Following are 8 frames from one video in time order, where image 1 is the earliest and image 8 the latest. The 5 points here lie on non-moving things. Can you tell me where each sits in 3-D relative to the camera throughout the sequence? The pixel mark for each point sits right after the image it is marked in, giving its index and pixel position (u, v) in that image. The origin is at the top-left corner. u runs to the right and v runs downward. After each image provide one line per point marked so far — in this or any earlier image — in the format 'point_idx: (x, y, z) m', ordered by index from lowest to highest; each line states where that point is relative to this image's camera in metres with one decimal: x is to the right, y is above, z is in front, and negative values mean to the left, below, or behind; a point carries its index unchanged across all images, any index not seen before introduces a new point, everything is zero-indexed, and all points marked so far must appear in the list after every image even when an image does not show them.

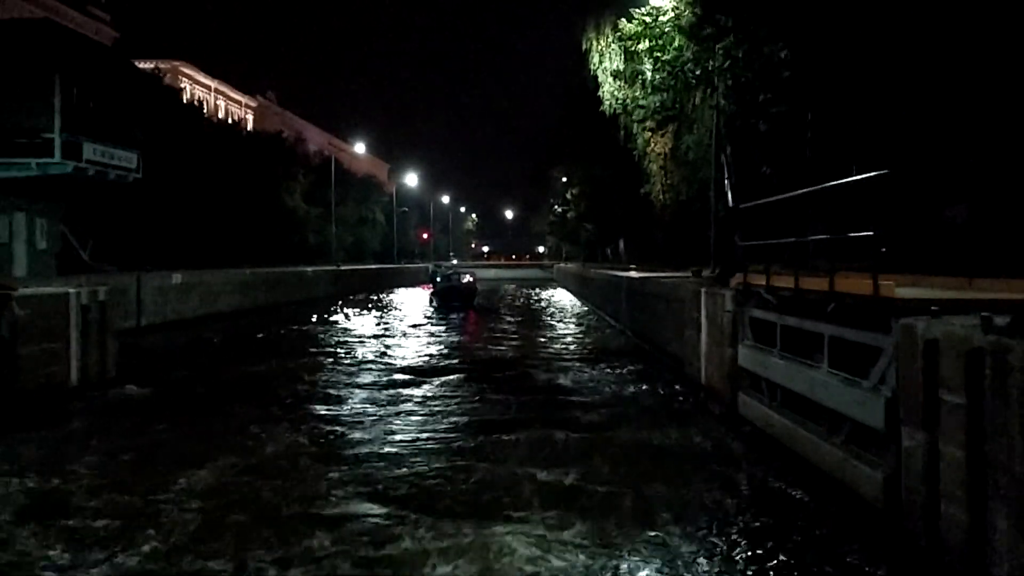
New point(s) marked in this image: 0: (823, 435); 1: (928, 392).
0: (+2.4, -1.1, +7.5) m
1: (+2.3, -0.6, +5.5) m
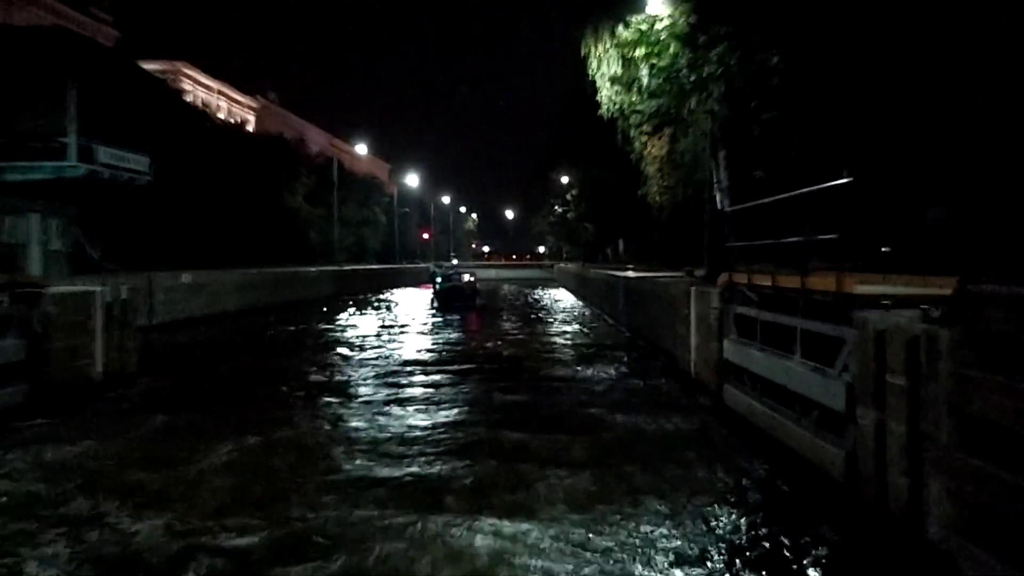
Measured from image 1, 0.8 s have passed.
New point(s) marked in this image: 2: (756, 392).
0: (+2.4, -1.1, +8.2) m
1: (+2.3, -0.6, +6.2) m
2: (+2.4, -1.0, +9.7) m
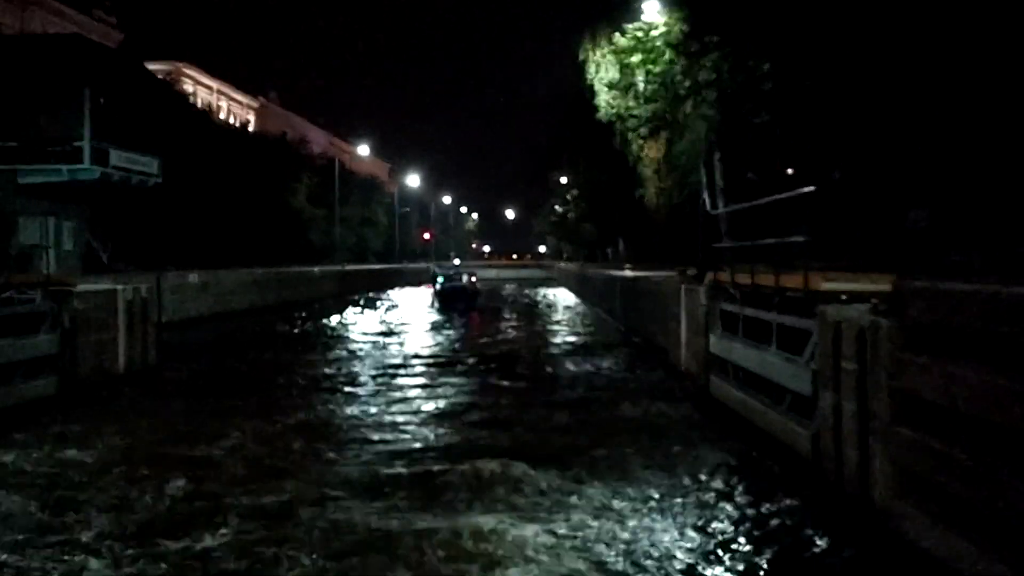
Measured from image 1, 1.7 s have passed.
0: (+2.4, -1.1, +9.0) m
1: (+2.3, -0.5, +7.0) m
2: (+2.4, -1.0, +10.4) m
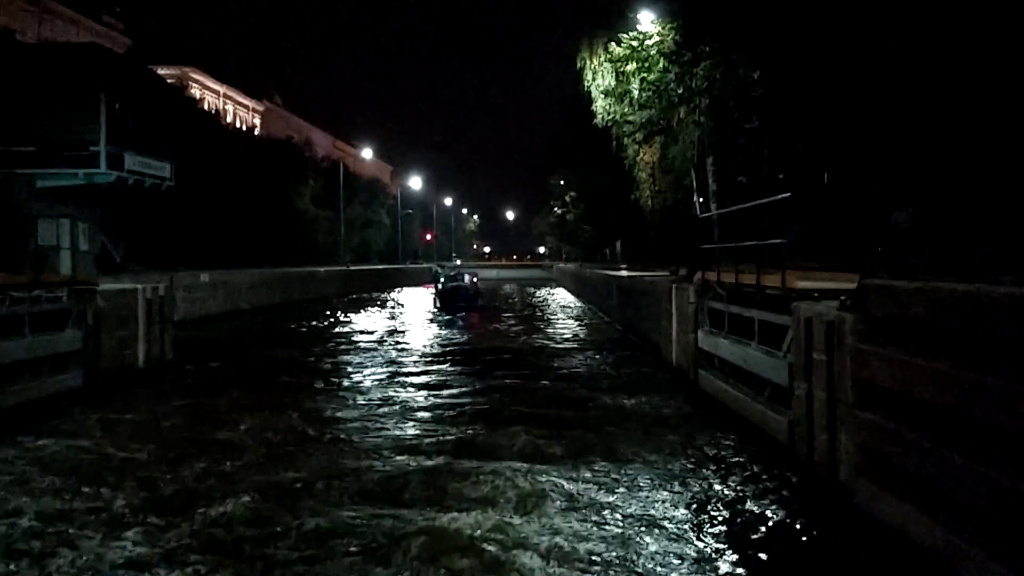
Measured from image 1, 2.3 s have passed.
0: (+2.4, -1.1, +9.7) m
1: (+2.3, -0.5, +7.6) m
2: (+2.4, -1.0, +11.1) m
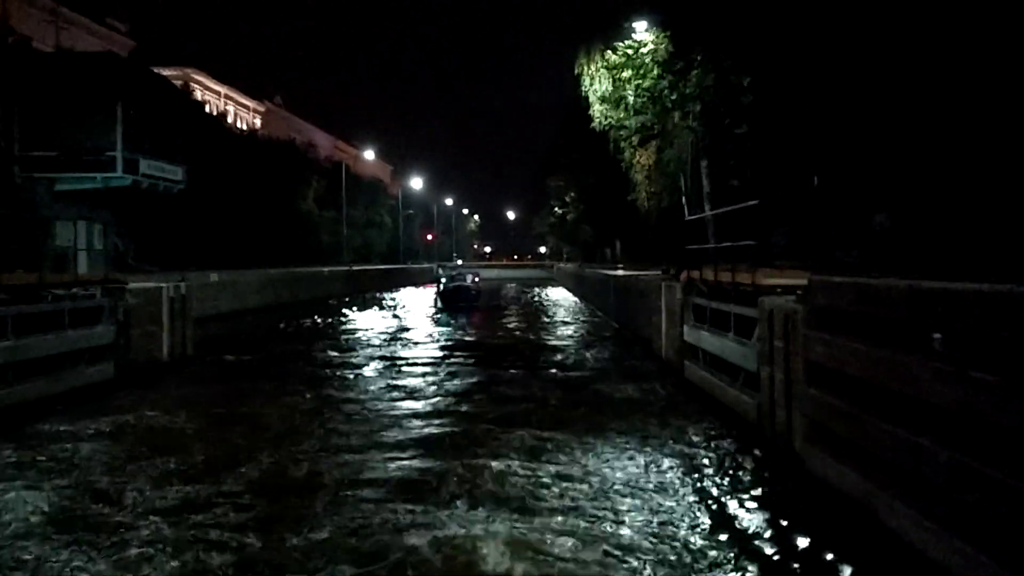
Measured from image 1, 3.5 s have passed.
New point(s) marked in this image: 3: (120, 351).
0: (+2.4, -1.0, +10.6) m
1: (+2.3, -0.5, +8.6) m
2: (+2.4, -1.0, +12.1) m
3: (-5.7, -0.9, +14.1) m
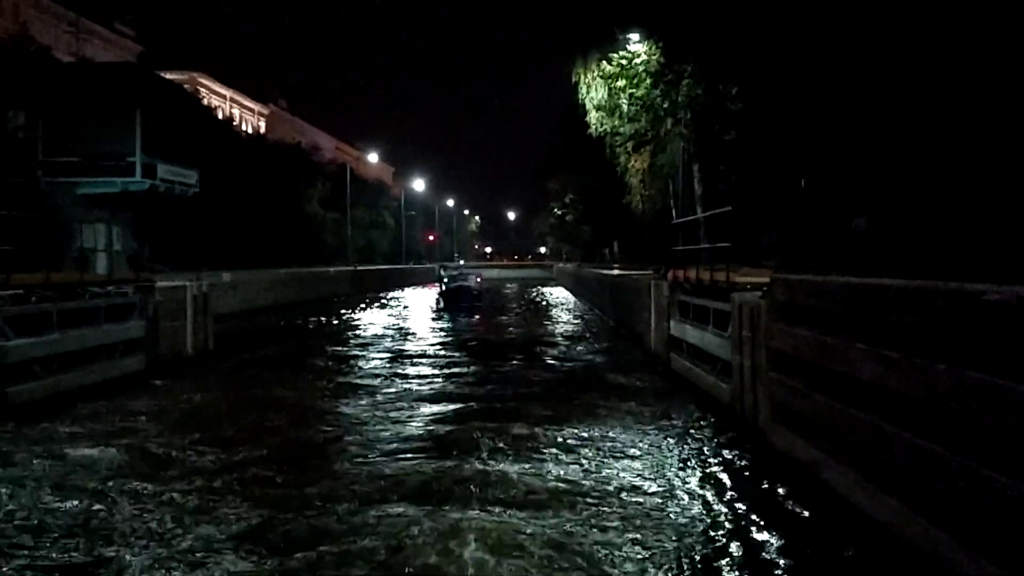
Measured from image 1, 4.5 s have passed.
0: (+2.4, -1.0, +11.8) m
1: (+2.3, -0.5, +9.7) m
2: (+2.4, -0.9, +13.2) m
3: (-5.7, -0.9, +15.2) m
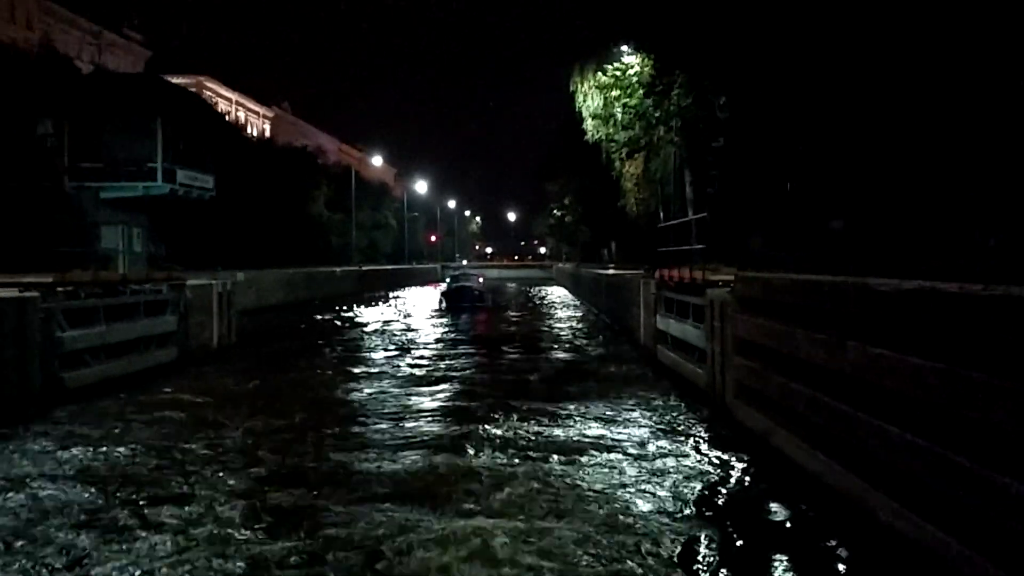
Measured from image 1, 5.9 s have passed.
0: (+2.4, -1.0, +13.2) m
1: (+2.3, -0.4, +11.1) m
2: (+2.4, -0.9, +14.6) m
3: (-5.7, -0.9, +16.6) m
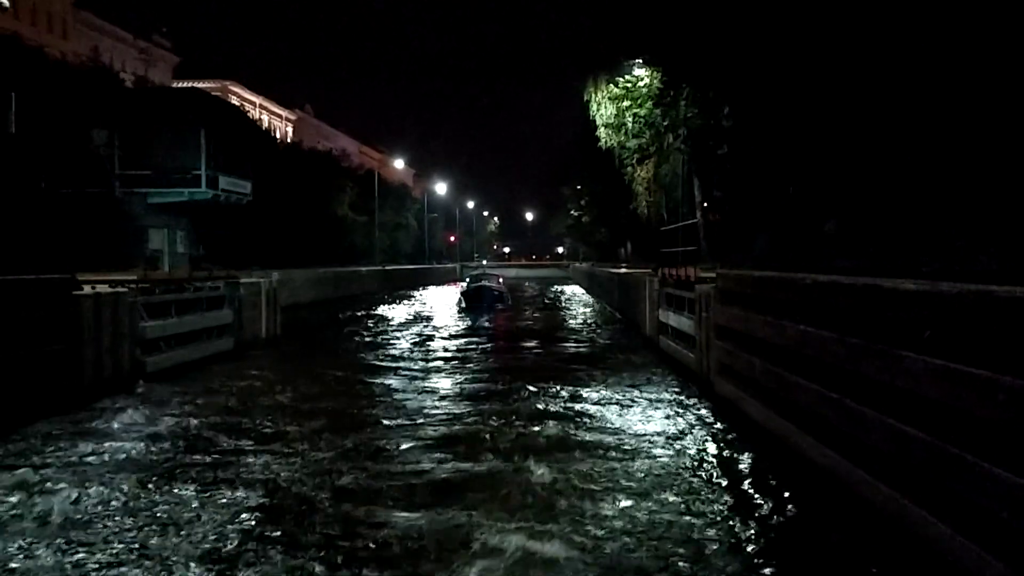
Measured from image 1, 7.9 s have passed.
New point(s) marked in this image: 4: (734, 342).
0: (+2.7, -0.9, +15.0) m
1: (+2.5, -0.4, +13.0) m
2: (+2.7, -0.8, +16.4) m
3: (-5.3, -0.8, +18.6) m
4: (+2.7, -0.7, +11.6) m
